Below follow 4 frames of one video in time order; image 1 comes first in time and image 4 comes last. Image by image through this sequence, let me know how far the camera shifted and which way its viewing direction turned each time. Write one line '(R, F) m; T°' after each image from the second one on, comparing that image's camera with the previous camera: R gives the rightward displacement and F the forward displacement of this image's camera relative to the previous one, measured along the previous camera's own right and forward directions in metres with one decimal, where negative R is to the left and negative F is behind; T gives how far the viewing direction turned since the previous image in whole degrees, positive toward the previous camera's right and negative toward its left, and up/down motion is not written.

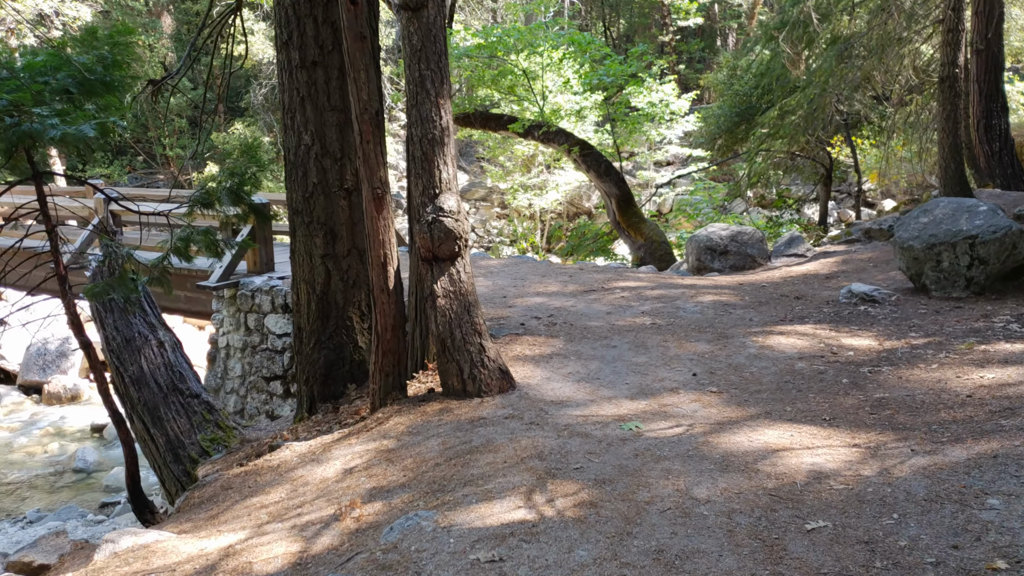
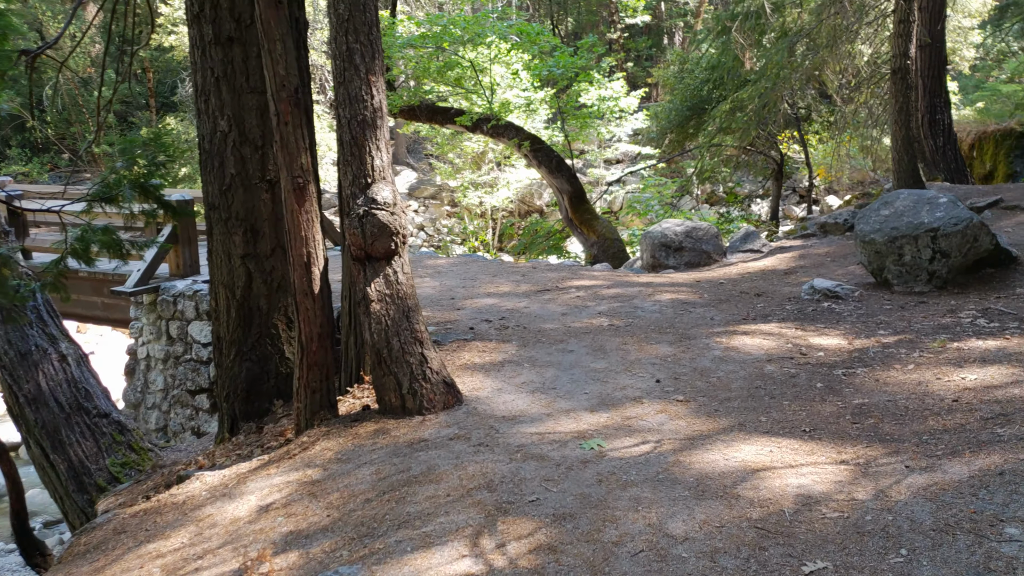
(0.0, +0.6) m; +4°
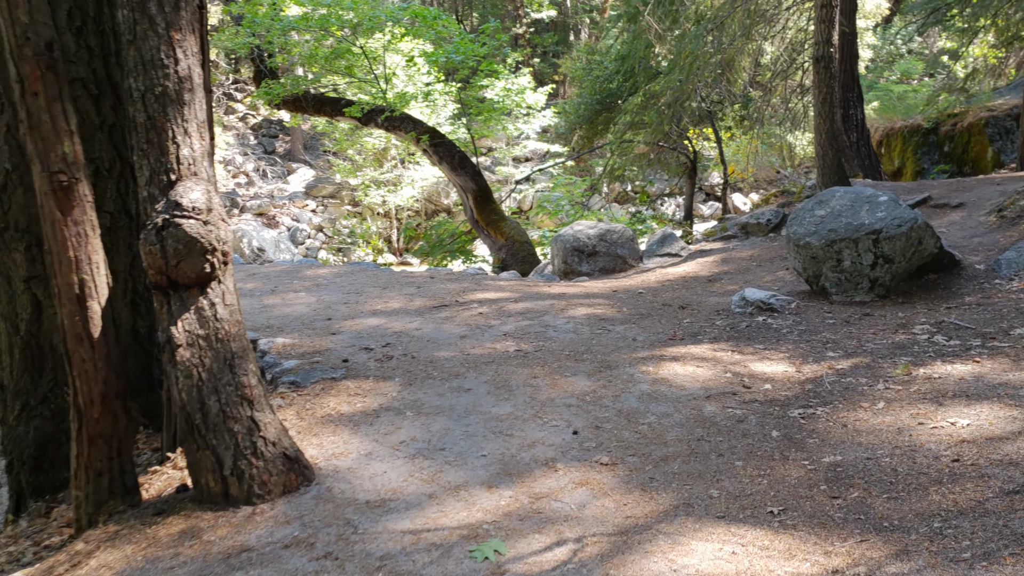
(+0.2, +1.2) m; +7°
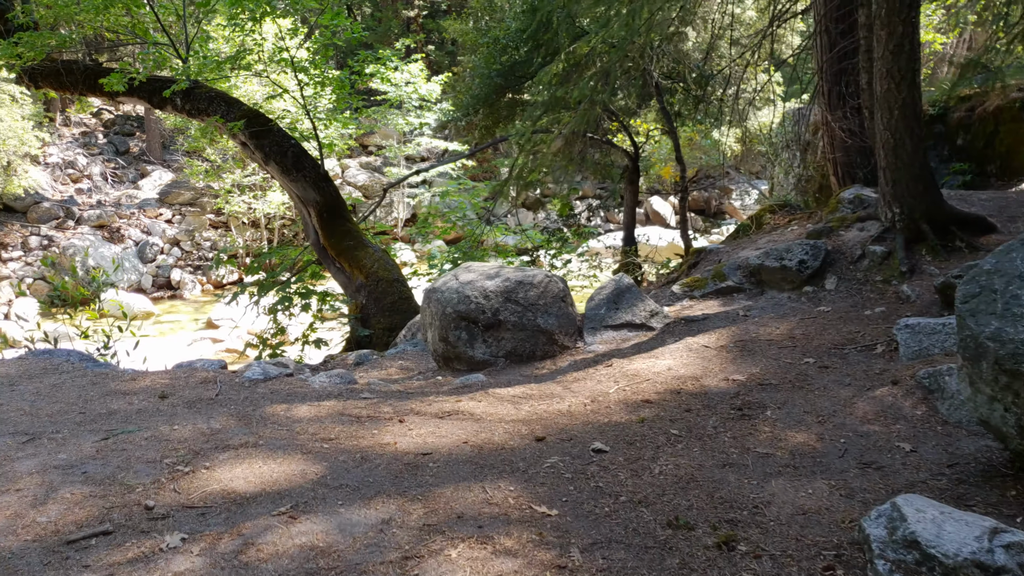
(+0.6, +4.5) m; +7°
